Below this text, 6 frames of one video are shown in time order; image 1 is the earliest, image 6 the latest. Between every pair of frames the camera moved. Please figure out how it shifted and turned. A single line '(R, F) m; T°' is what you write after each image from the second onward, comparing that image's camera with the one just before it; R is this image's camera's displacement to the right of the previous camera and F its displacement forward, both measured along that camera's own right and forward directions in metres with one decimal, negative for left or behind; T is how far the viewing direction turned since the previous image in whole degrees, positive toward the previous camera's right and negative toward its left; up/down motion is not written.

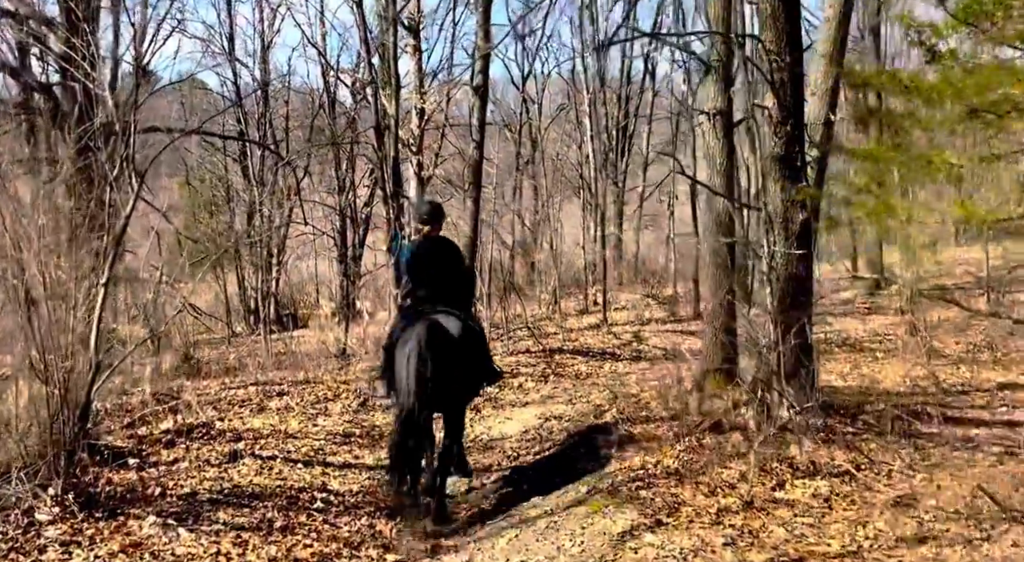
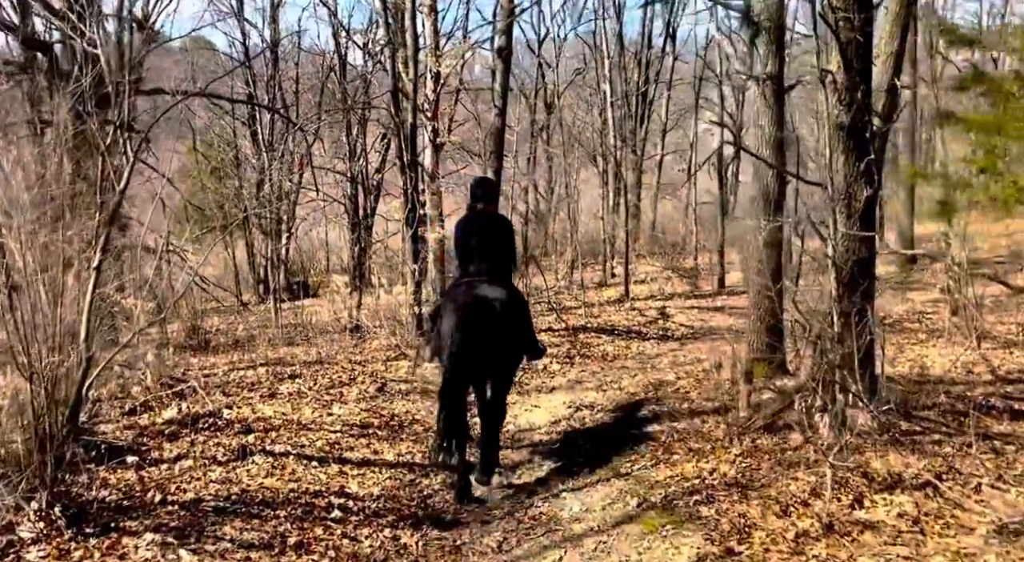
(-0.2, +0.9) m; 0°
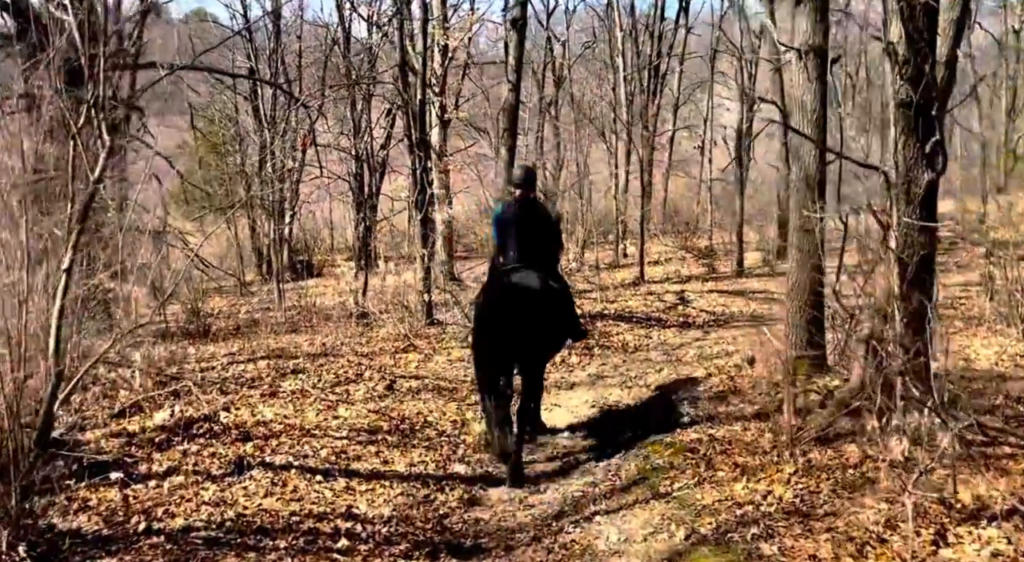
(-0.2, +0.9) m; 0°
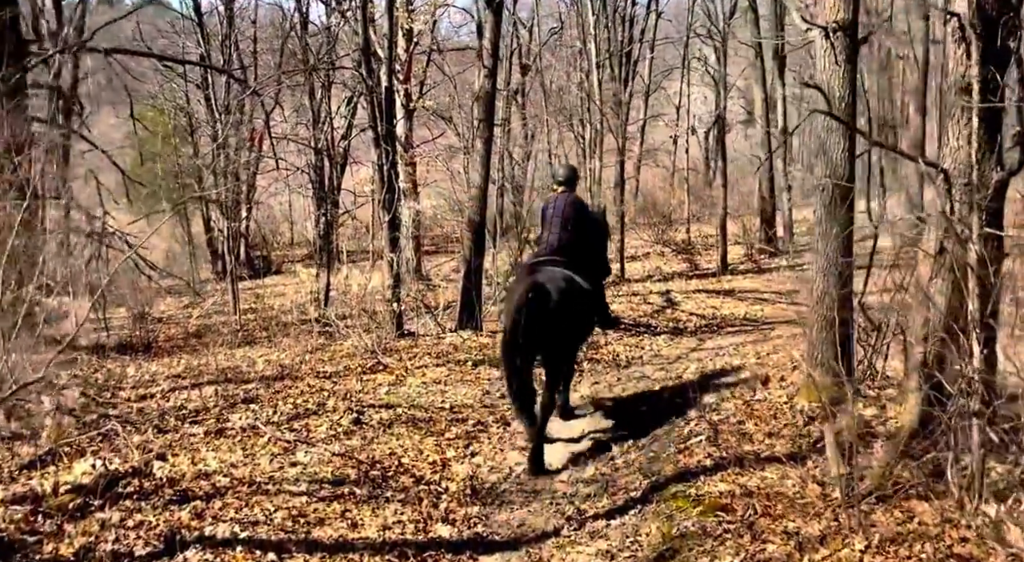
(-0.2, +1.5) m; +2°
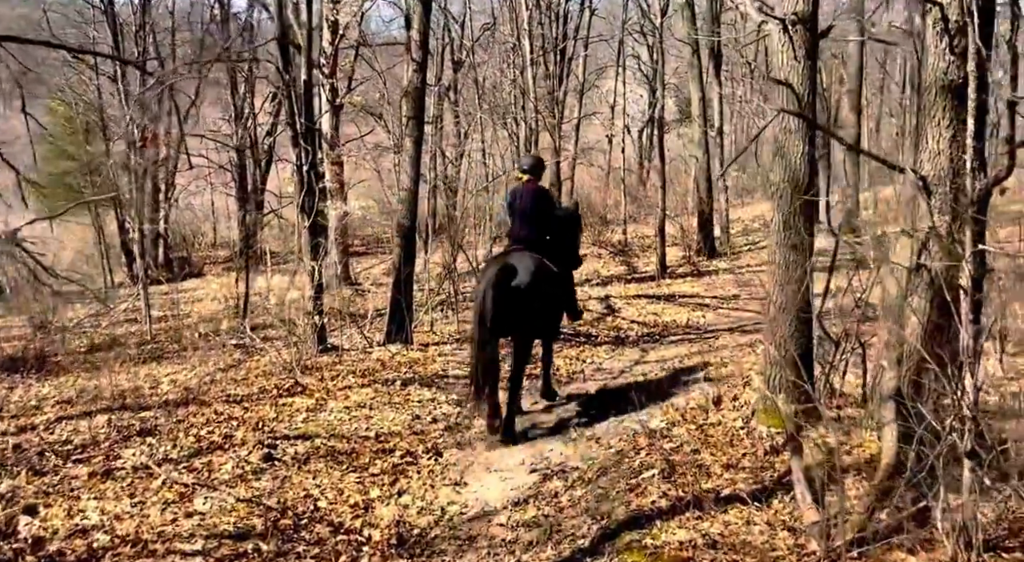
(0.0, +0.9) m; +4°
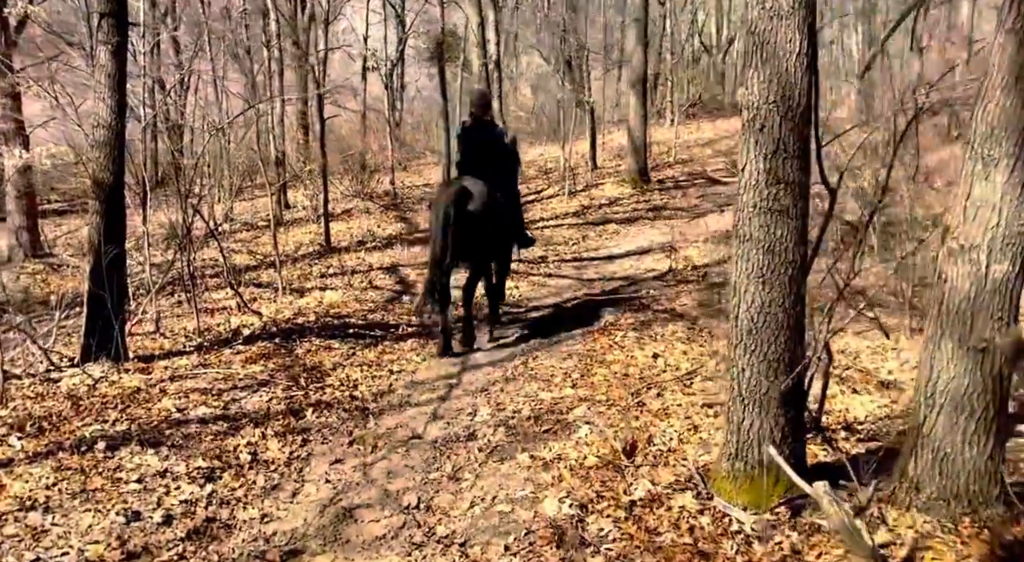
(-0.3, +4.1) m; +14°
